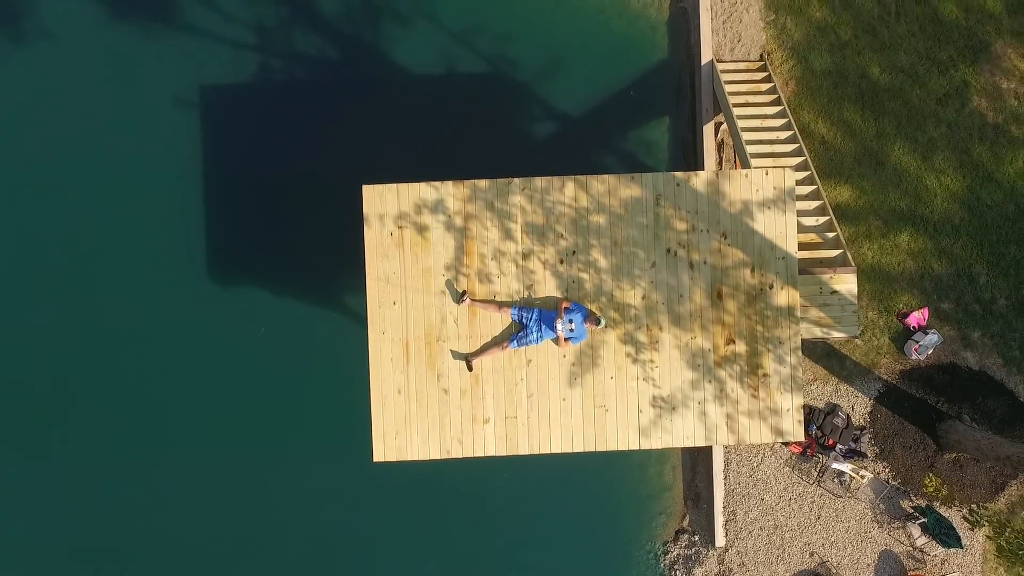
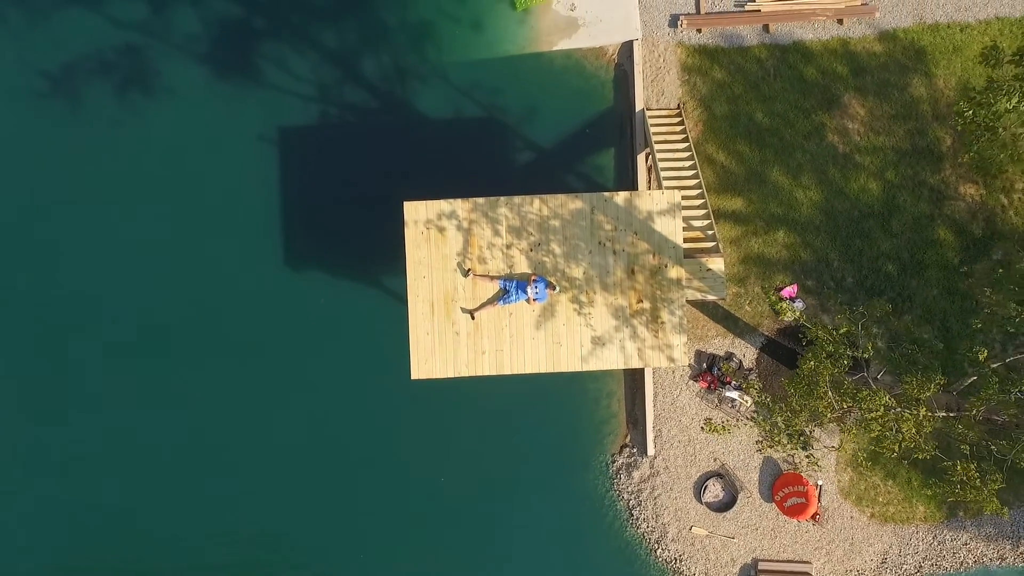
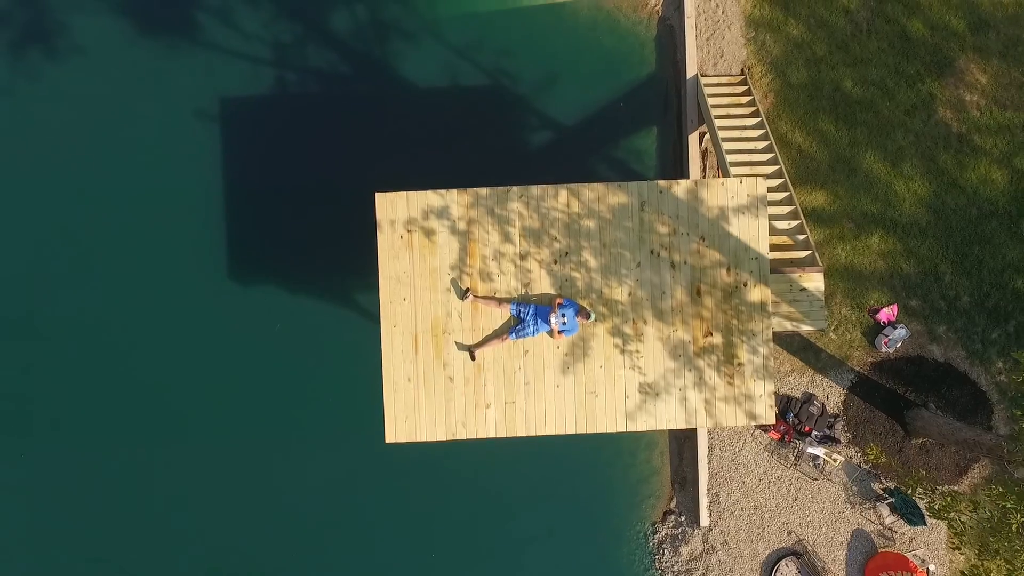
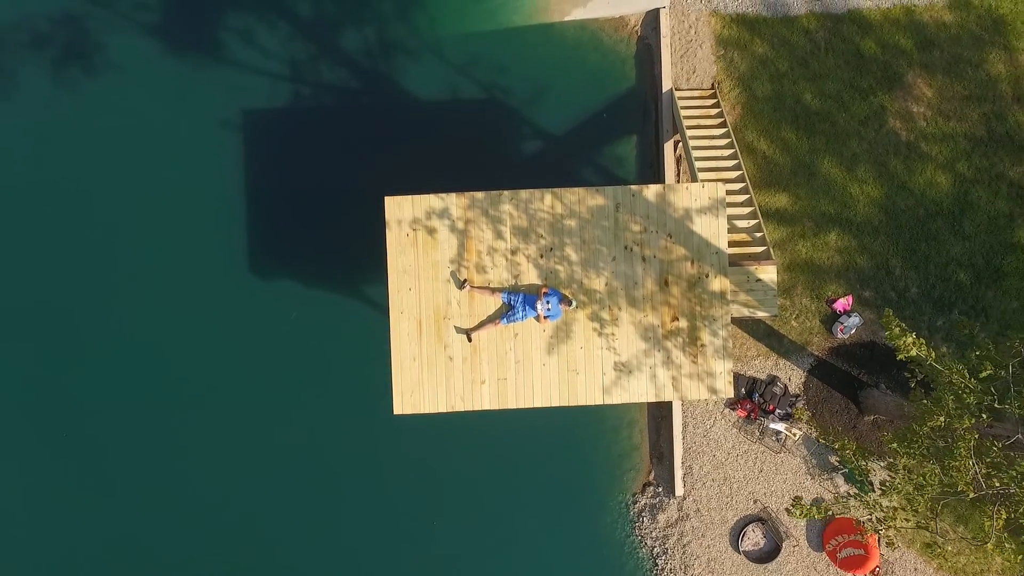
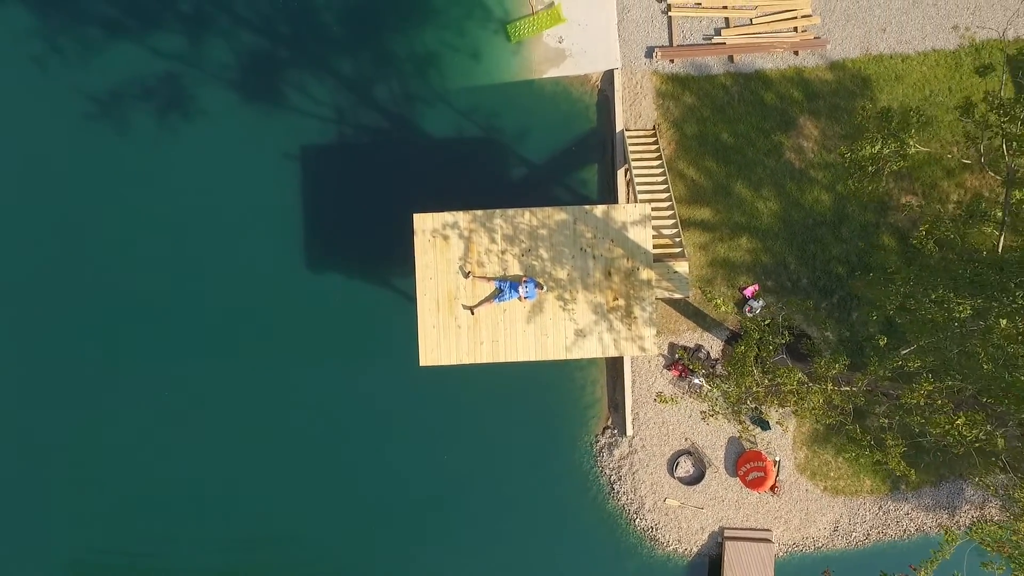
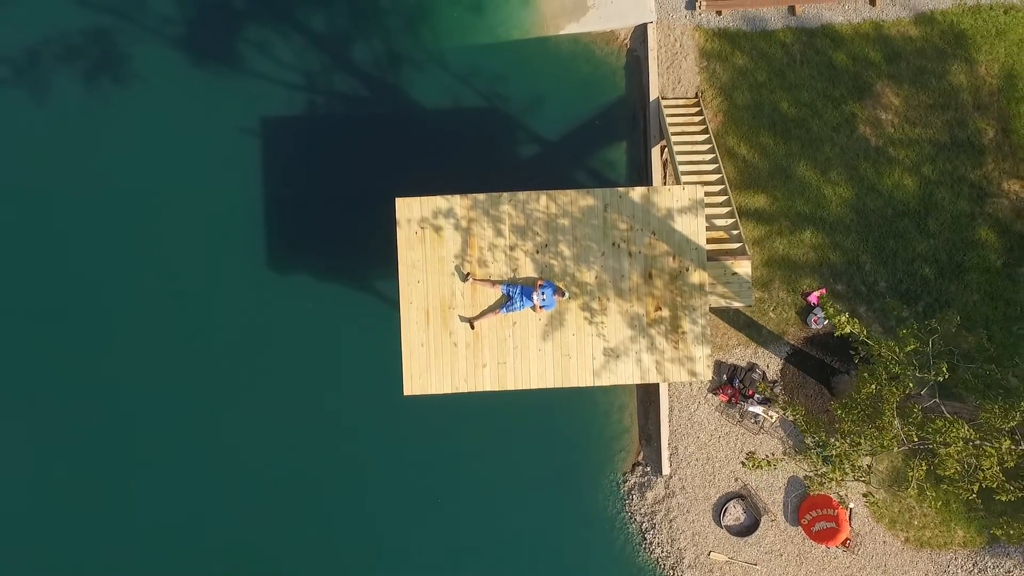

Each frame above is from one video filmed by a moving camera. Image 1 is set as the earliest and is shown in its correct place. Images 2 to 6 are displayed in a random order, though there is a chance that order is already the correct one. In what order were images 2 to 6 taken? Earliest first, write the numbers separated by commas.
3, 4, 6, 2, 5
